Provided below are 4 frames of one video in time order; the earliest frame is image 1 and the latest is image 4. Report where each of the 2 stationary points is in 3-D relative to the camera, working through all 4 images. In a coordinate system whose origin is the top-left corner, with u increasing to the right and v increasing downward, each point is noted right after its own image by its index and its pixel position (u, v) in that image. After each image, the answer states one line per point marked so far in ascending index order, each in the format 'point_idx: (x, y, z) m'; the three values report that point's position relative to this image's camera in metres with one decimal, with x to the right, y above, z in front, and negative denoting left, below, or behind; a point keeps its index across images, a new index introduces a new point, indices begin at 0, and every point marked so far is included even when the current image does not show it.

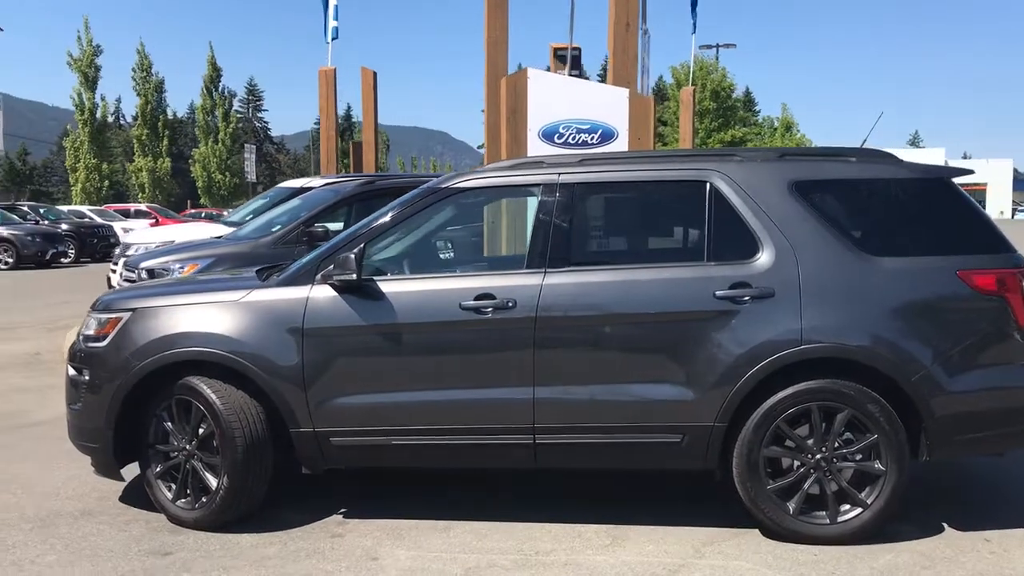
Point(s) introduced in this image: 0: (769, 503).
0: (+1.1, -0.9, +4.2) m
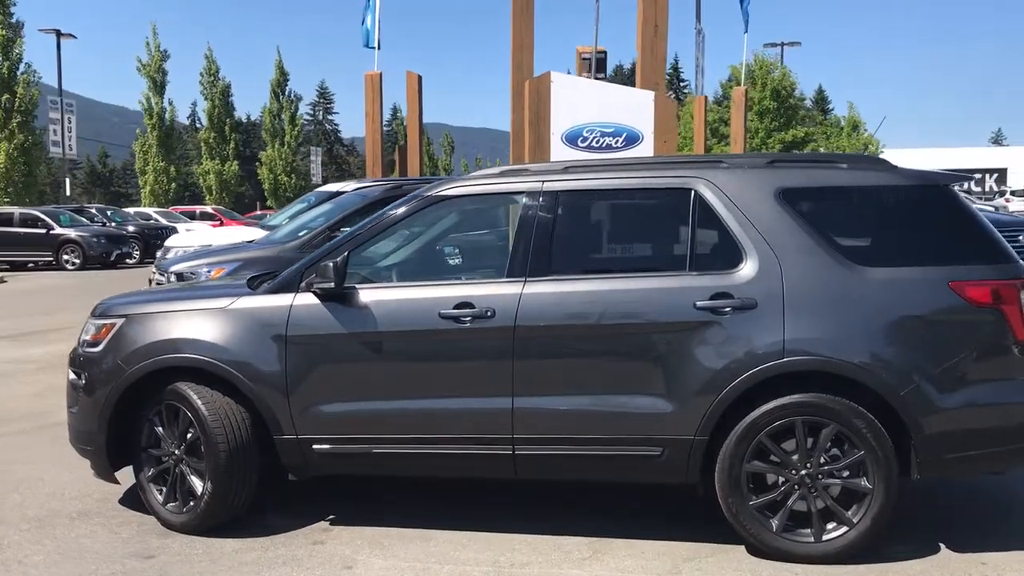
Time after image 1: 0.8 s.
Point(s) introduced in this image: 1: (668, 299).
0: (+1.0, -0.9, +4.0) m
1: (+0.6, 0.0, +4.1) m
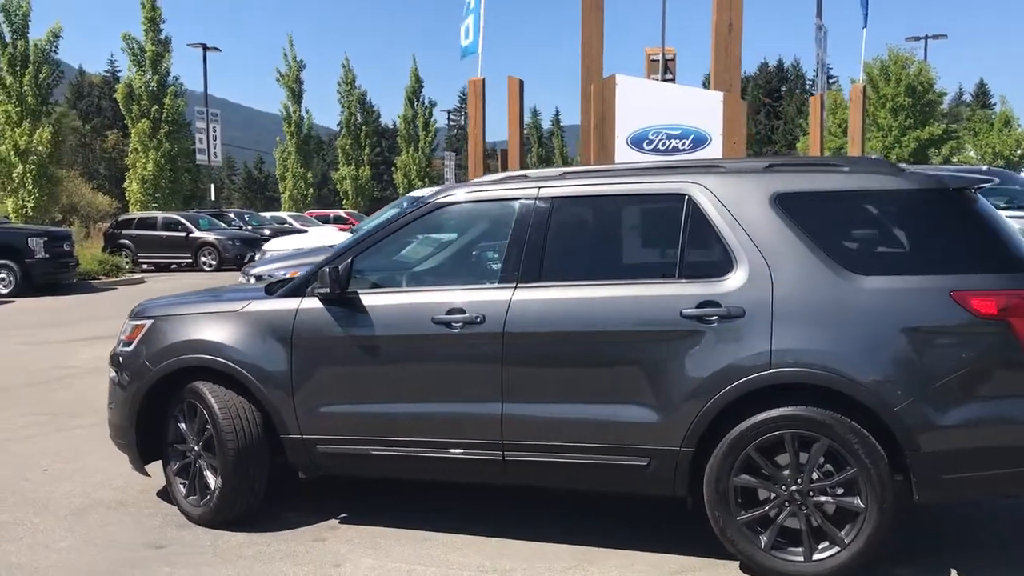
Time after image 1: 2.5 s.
0: (+0.9, -1.0, +3.9) m
1: (+0.6, -0.1, +4.0) m
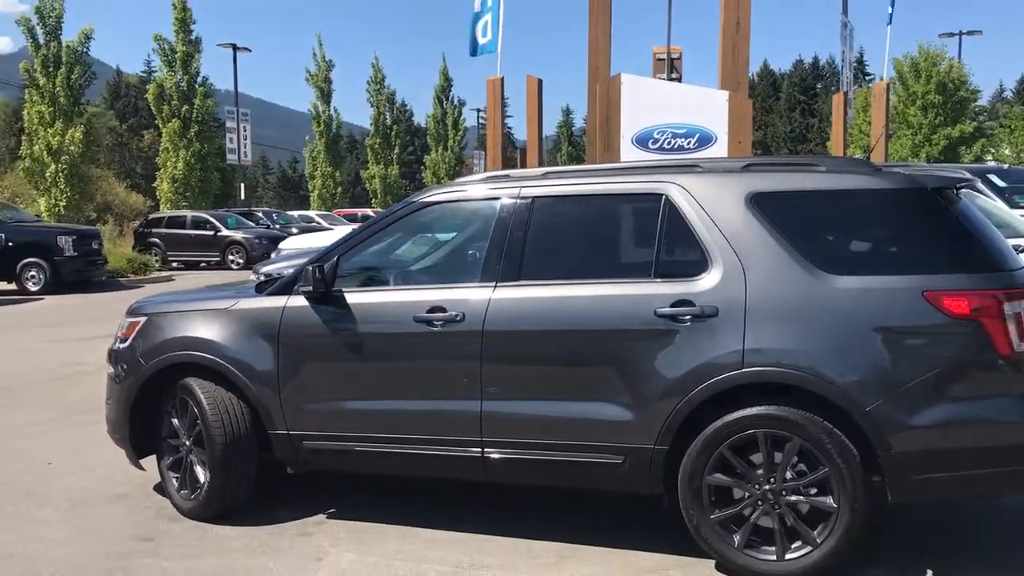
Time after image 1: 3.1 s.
0: (+0.8, -1.0, +3.9) m
1: (+0.5, -0.1, +4.0) m
